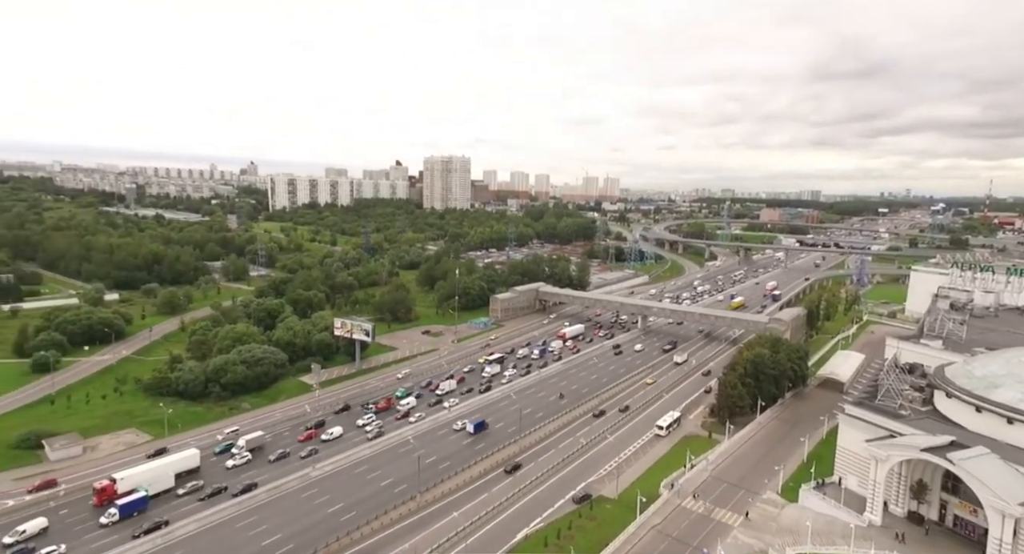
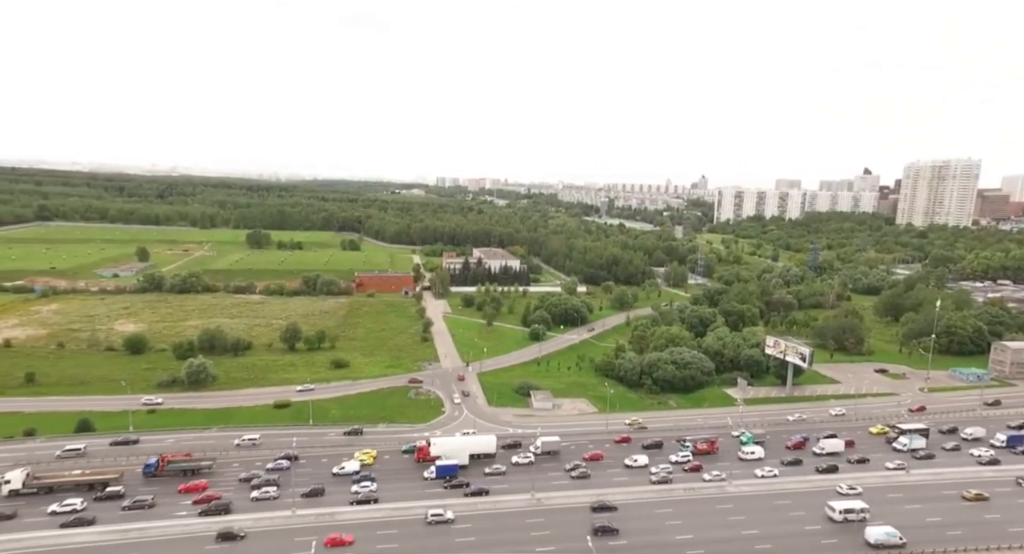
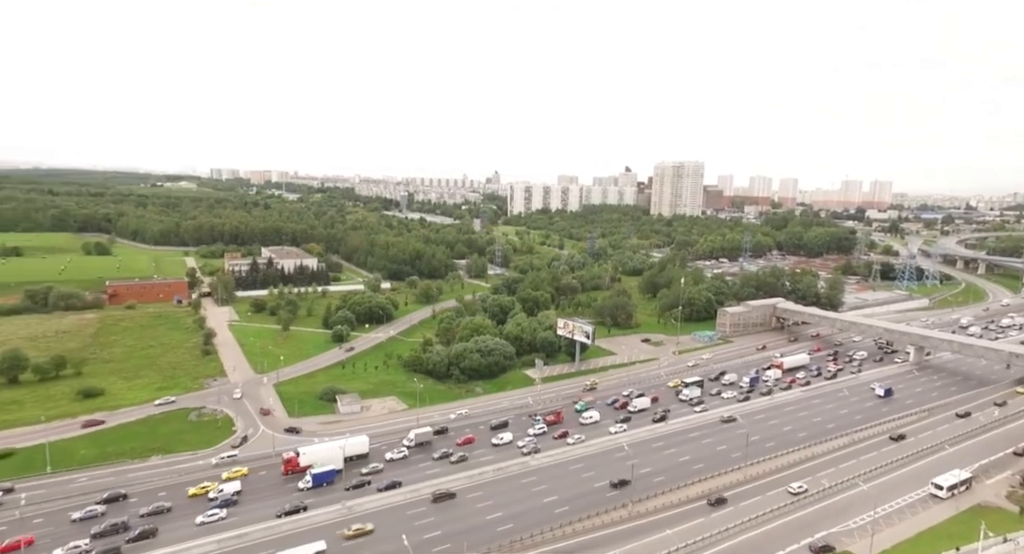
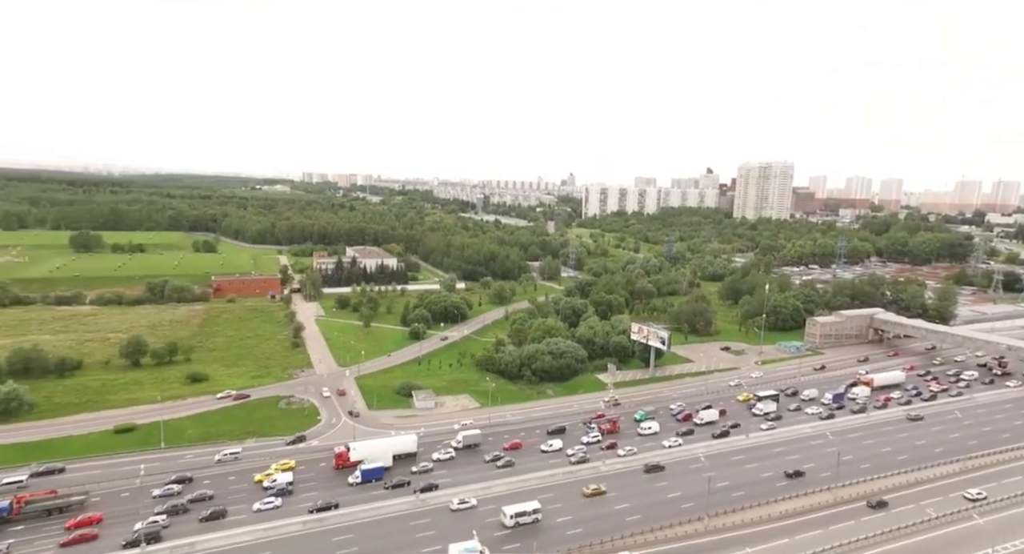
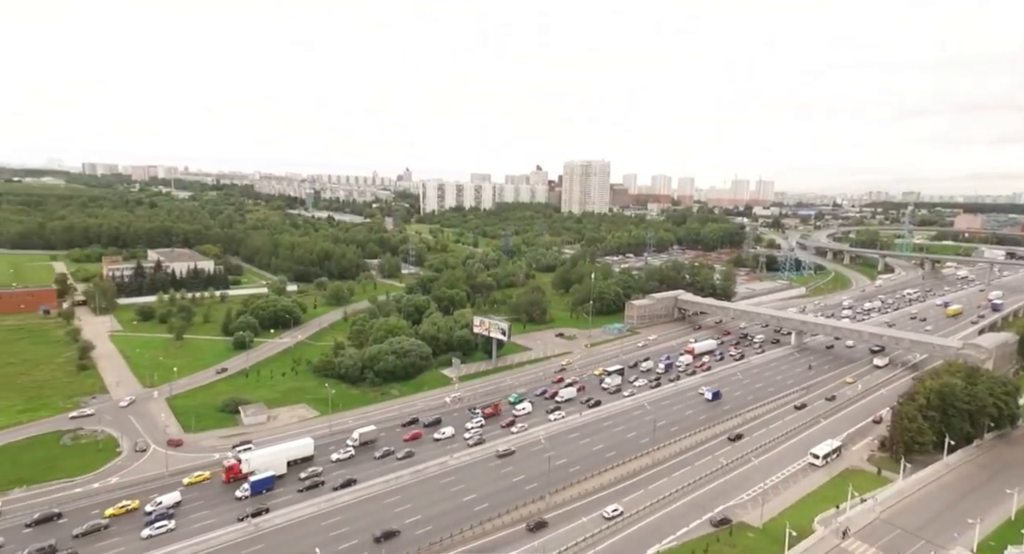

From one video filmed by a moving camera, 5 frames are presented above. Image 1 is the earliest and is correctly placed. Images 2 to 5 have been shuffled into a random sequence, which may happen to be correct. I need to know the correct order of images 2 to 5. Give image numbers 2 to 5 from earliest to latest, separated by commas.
5, 3, 4, 2
